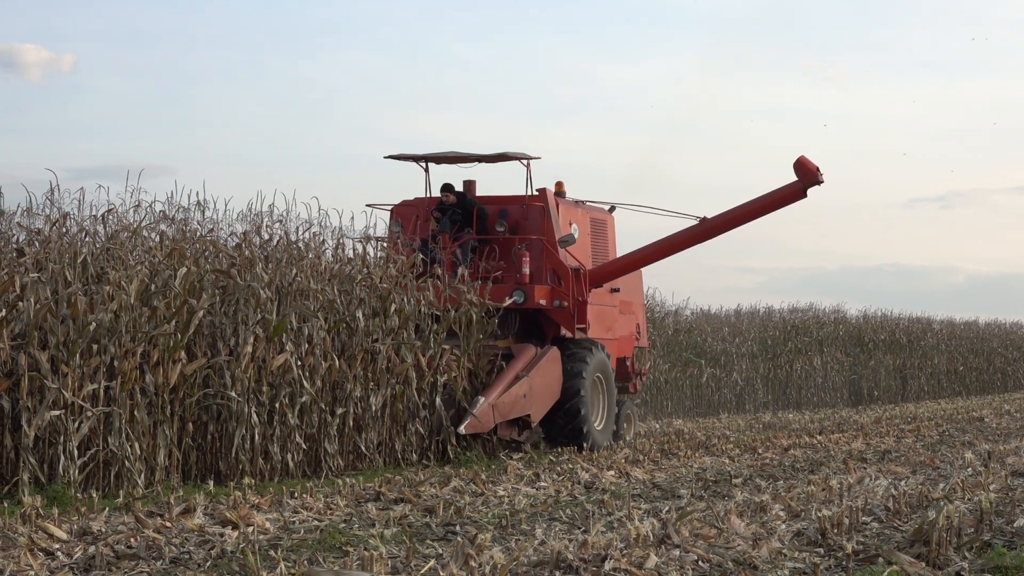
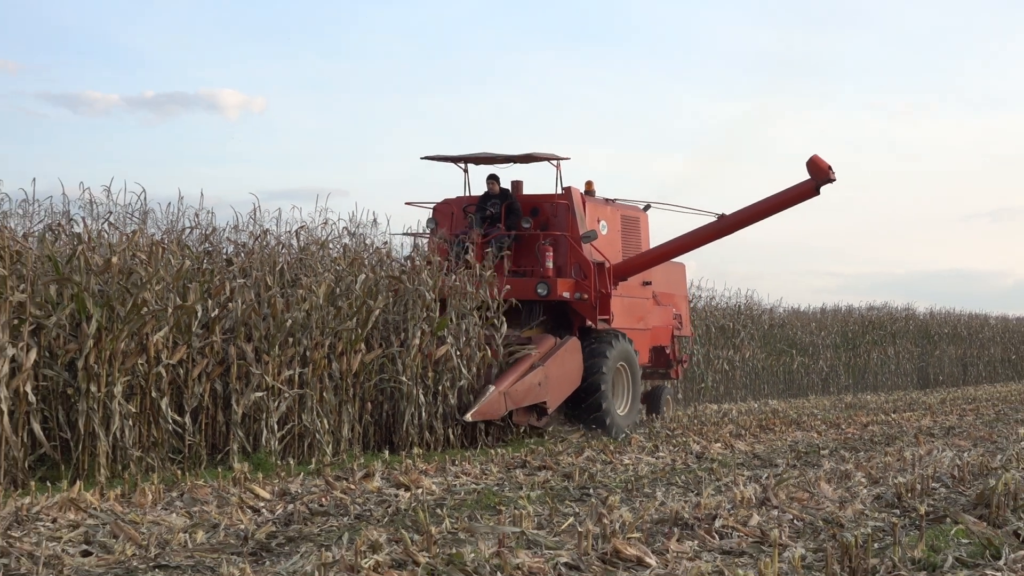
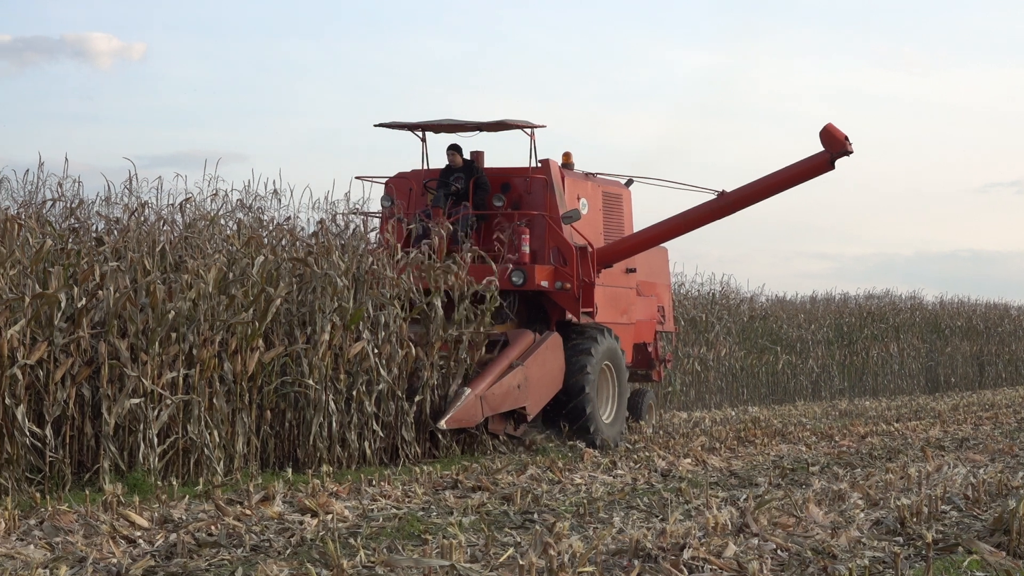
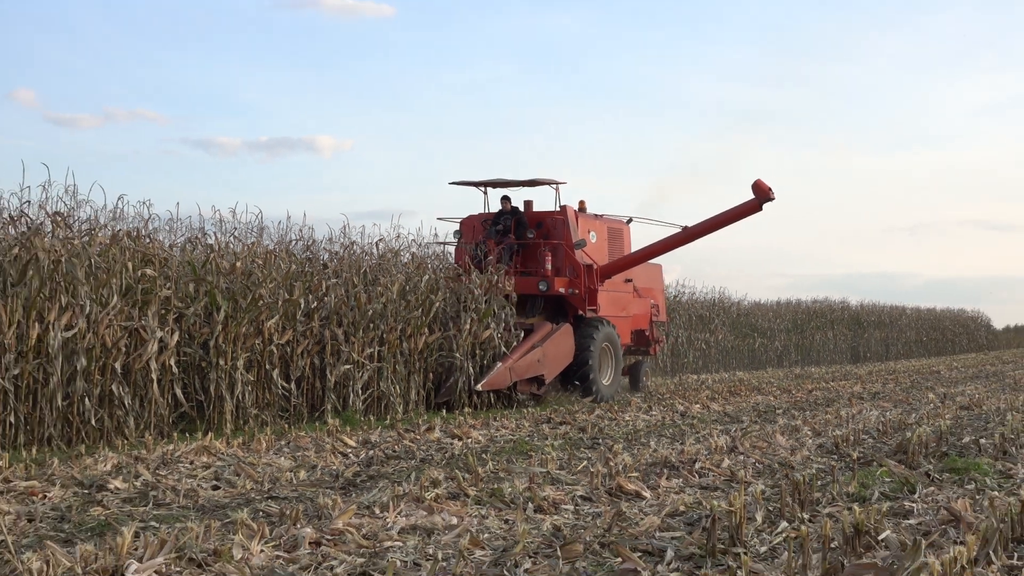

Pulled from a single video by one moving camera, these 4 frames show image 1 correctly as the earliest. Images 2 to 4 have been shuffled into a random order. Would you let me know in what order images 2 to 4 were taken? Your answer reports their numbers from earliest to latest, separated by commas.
3, 2, 4
